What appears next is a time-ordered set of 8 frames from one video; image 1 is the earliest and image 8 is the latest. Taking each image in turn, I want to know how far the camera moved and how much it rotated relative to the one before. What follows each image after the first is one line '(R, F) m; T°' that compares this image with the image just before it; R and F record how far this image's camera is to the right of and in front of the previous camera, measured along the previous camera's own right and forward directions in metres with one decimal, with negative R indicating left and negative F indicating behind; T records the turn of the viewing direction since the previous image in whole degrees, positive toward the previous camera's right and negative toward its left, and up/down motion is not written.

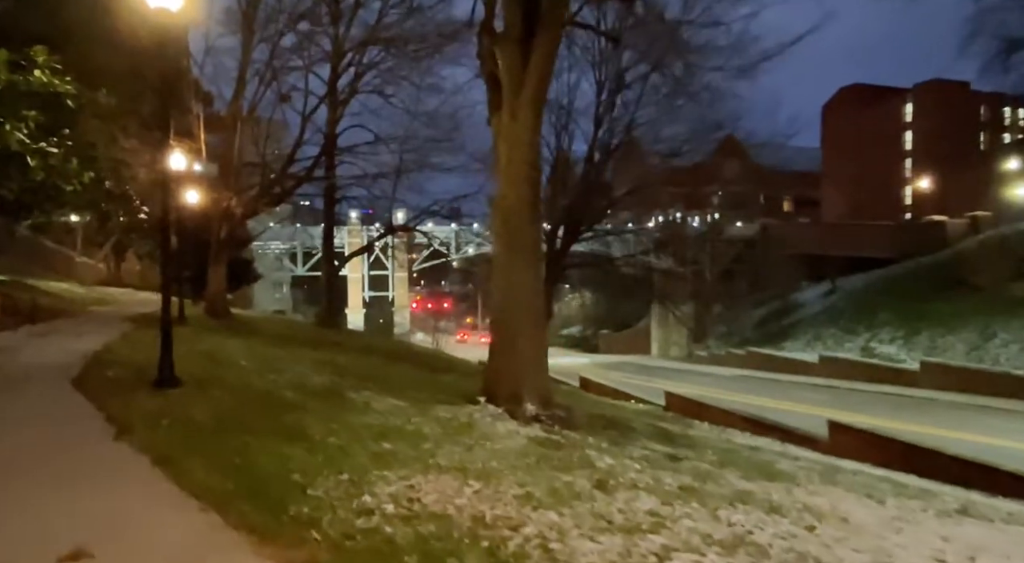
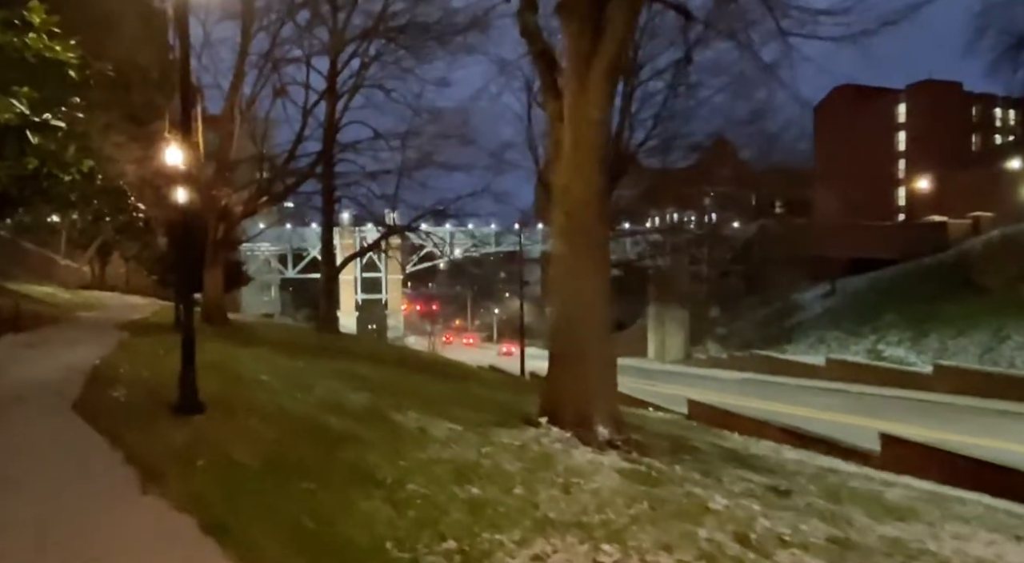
(-0.9, +1.3) m; +1°
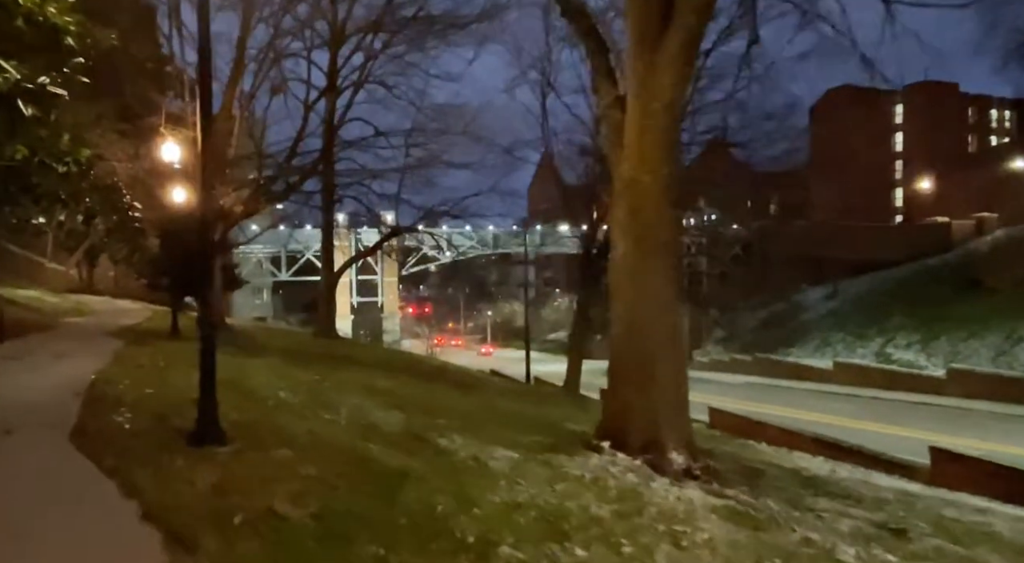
(-0.6, +1.1) m; +1°
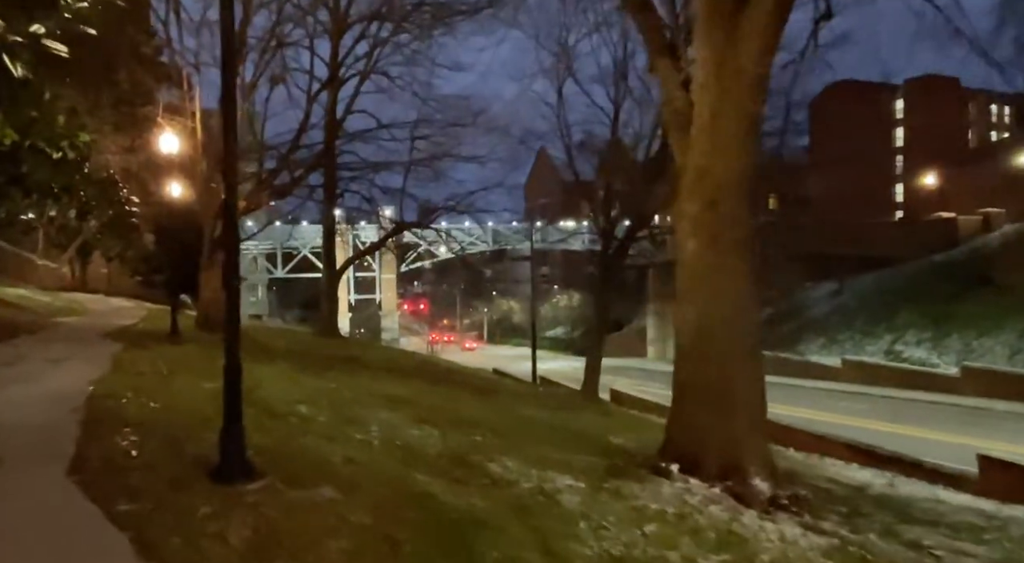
(-0.5, +0.9) m; 0°
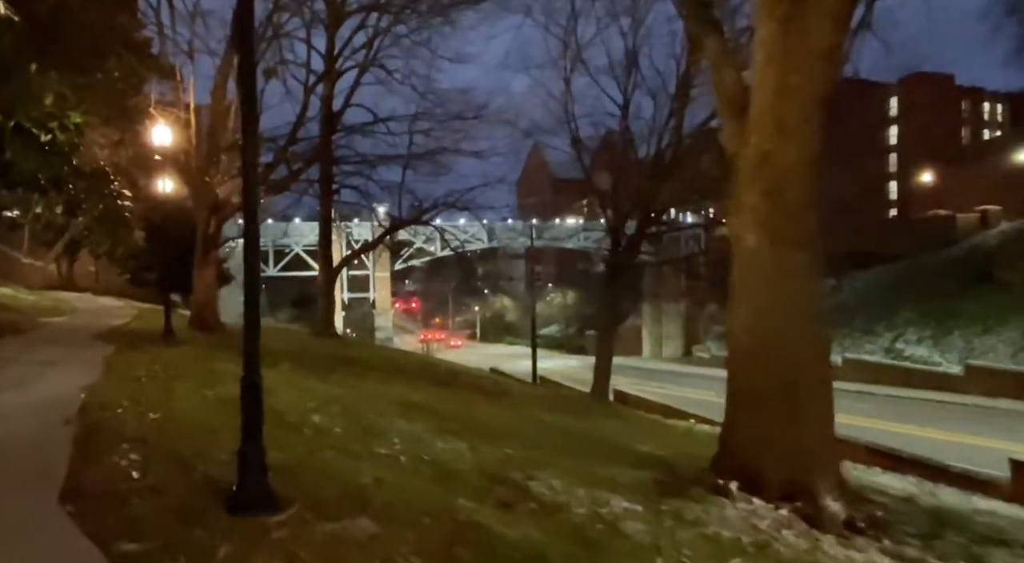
(-0.4, +0.7) m; +1°
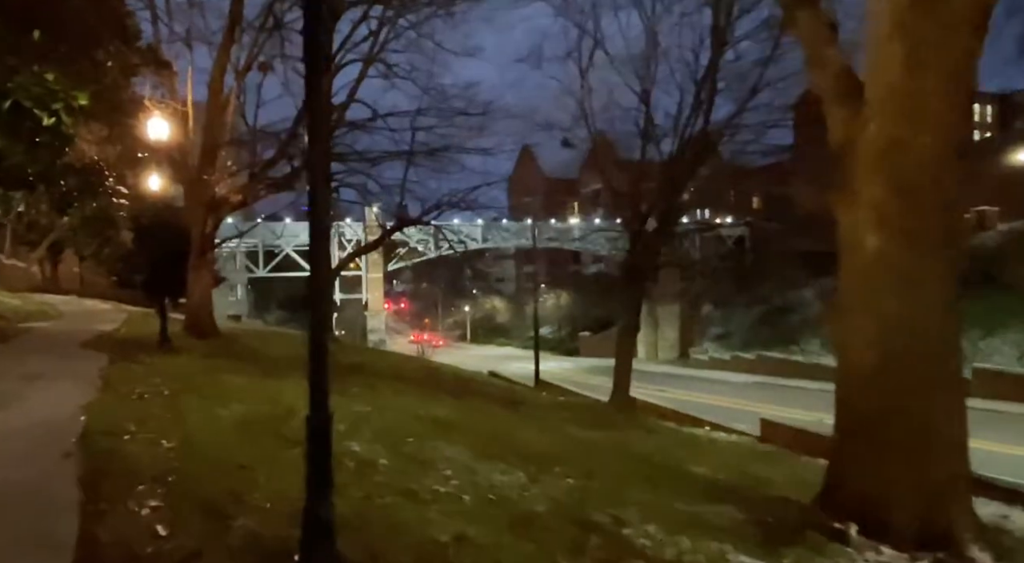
(-0.6, +0.9) m; +1°
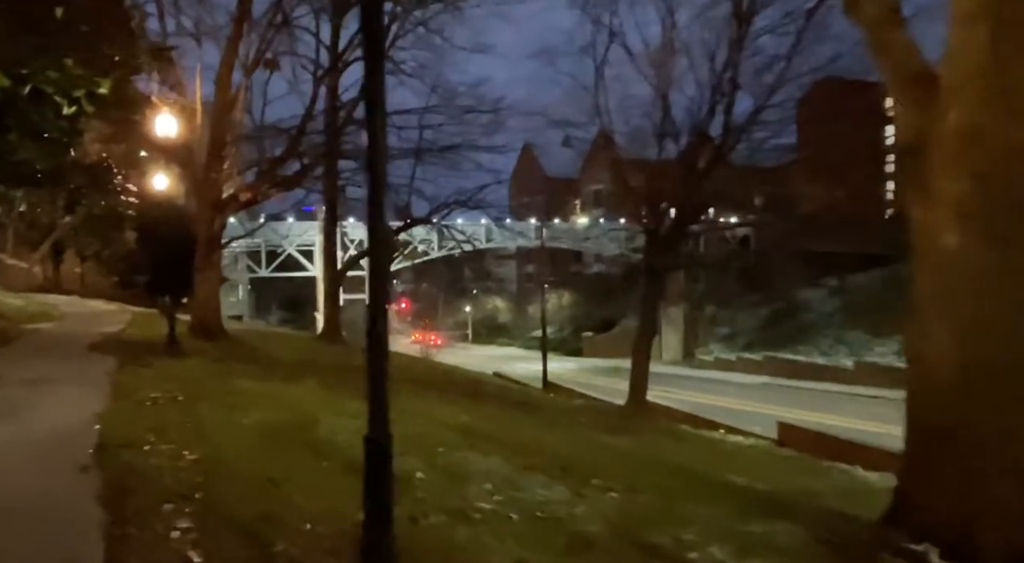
(-0.3, +0.4) m; 0°
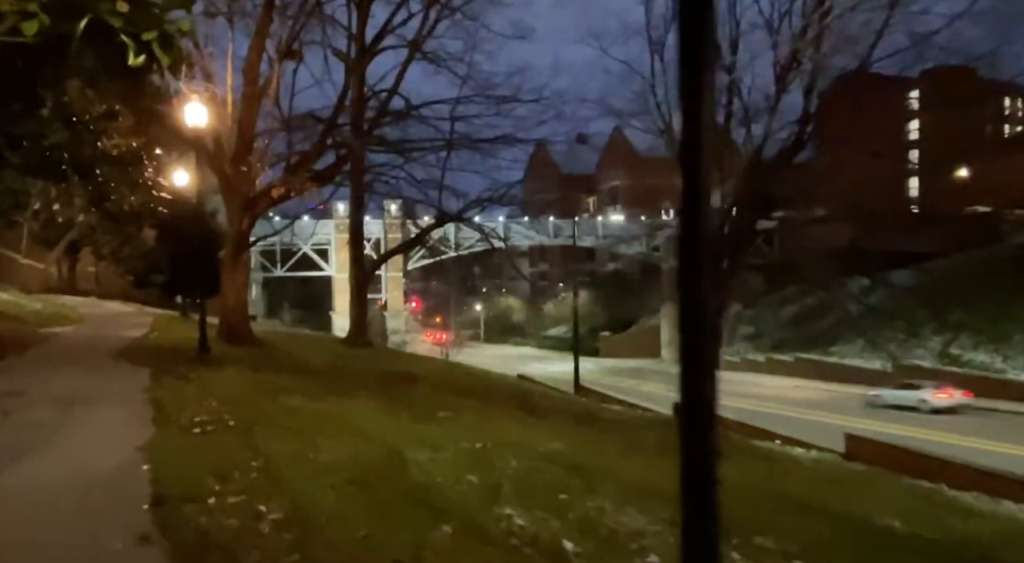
(-0.9, +1.3) m; 0°
